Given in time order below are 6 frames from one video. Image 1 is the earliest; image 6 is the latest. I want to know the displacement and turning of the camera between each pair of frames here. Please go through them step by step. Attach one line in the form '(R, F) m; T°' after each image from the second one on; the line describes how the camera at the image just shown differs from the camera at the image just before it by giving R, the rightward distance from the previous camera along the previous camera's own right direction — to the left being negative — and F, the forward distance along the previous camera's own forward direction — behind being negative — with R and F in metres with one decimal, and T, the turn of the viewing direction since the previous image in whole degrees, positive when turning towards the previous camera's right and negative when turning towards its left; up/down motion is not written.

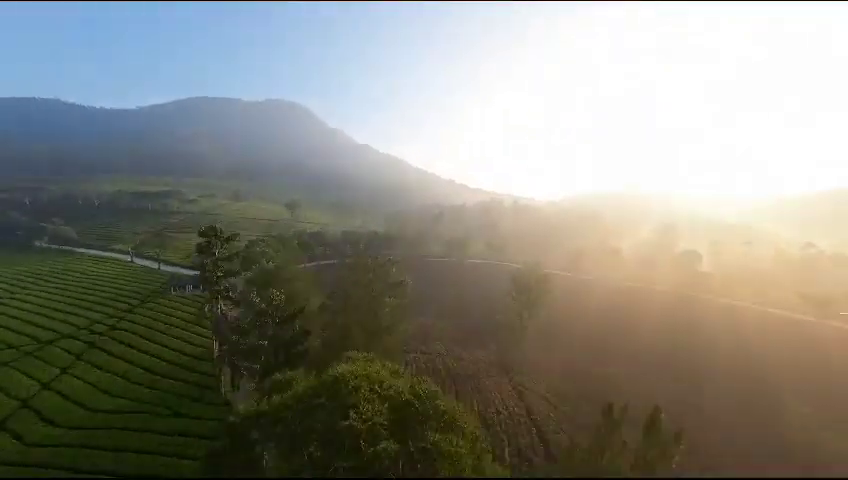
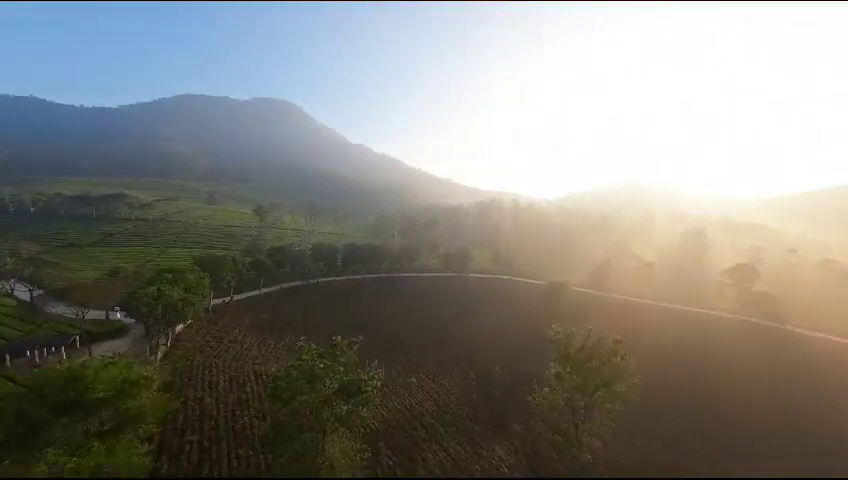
(+0.5, +20.4) m; 0°
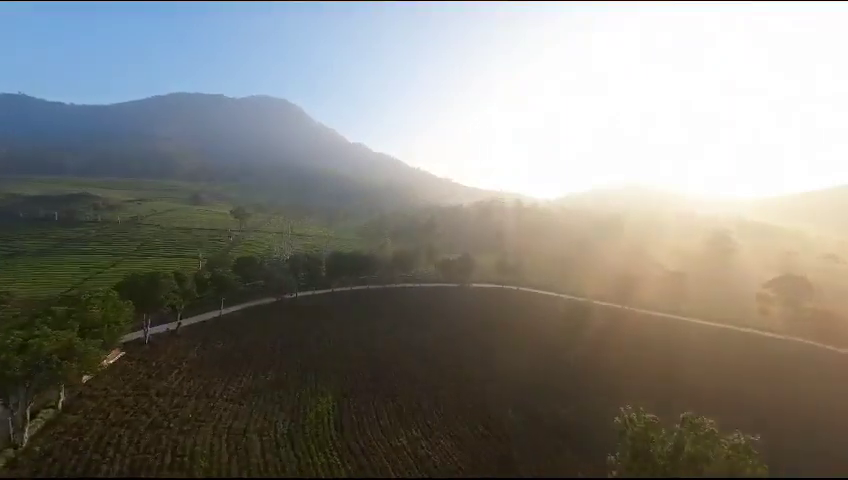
(+0.3, +11.6) m; 0°
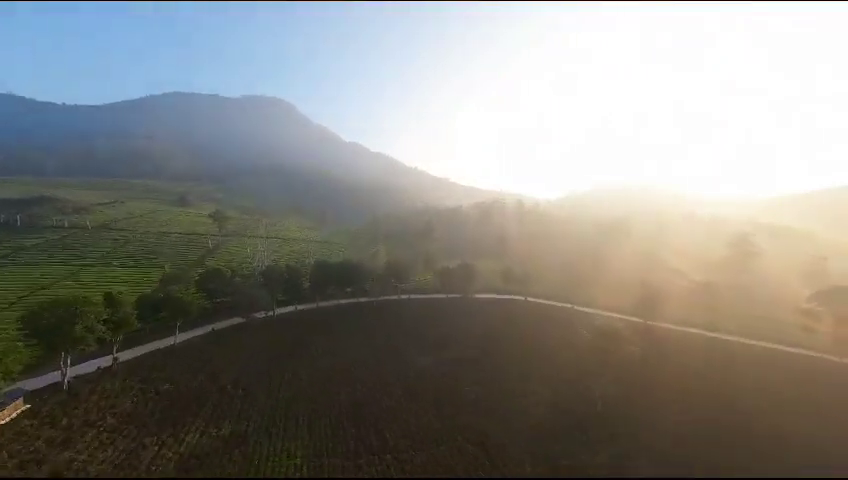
(+0.2, +9.2) m; 0°
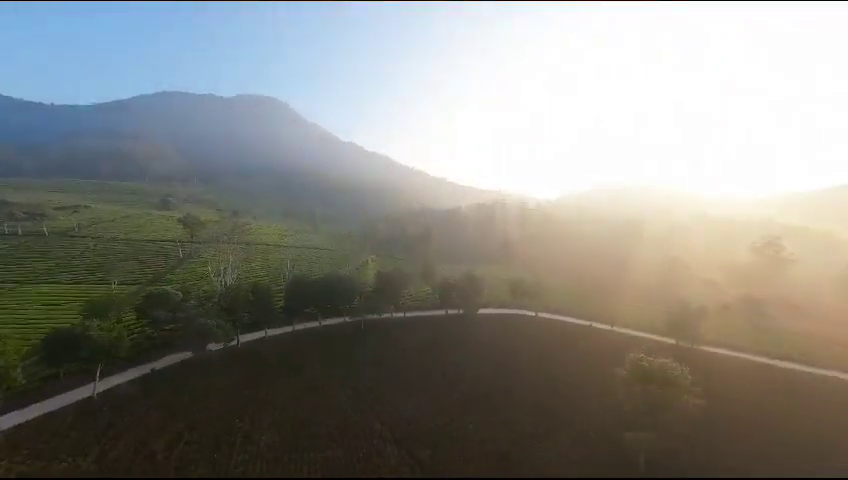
(+0.3, +10.3) m; 0°
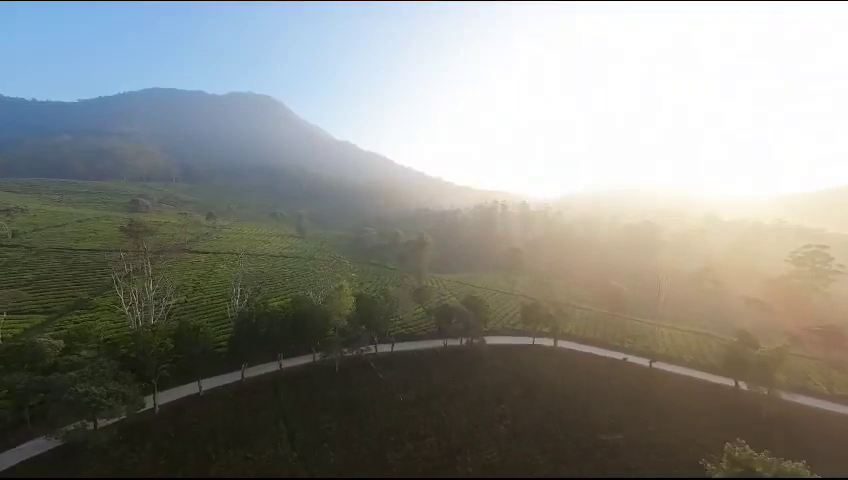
(+0.5, +14.1) m; 0°
